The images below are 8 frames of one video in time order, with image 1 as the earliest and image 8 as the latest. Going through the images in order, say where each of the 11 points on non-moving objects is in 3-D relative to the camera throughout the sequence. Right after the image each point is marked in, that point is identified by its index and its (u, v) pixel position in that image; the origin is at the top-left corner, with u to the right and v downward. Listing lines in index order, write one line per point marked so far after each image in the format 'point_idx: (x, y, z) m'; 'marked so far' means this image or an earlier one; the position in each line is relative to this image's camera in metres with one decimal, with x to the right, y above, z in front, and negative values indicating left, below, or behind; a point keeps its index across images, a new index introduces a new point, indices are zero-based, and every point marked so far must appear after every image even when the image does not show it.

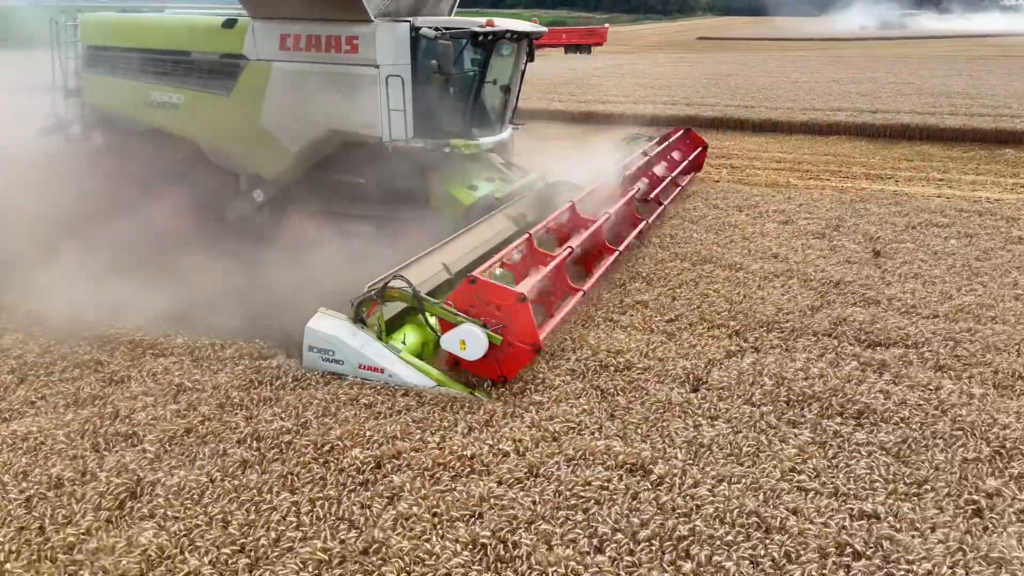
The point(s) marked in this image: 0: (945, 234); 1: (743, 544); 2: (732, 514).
0: (+3.7, +0.5, +6.8) m
1: (+0.8, -0.9, +2.8) m
2: (+0.8, -0.8, +3.0) m
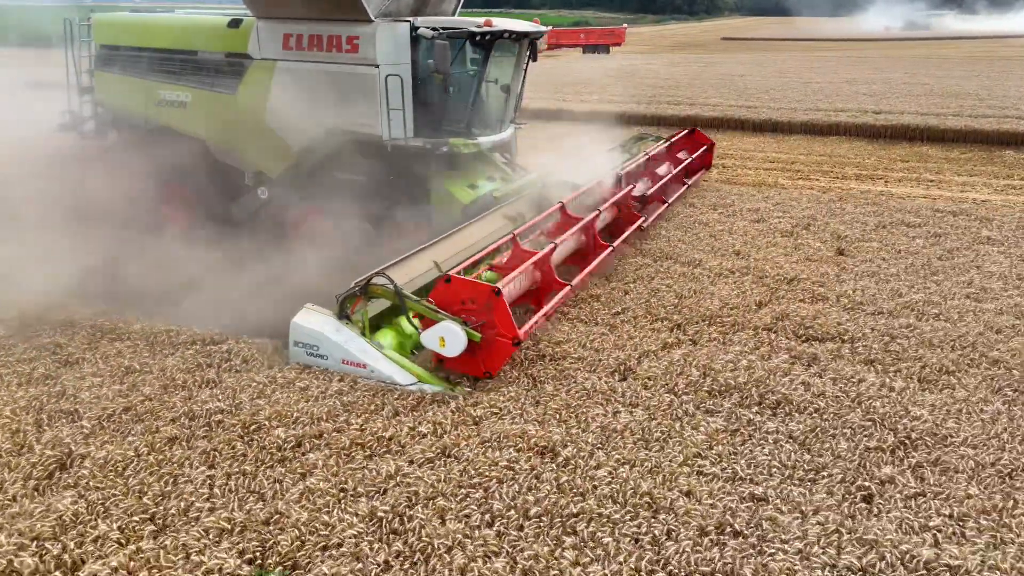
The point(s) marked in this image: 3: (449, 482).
0: (+3.4, +0.5, +6.9) m
1: (+0.4, -0.9, +3.0) m
2: (+0.4, -0.8, +3.1) m
3: (-0.3, -0.8, +3.2) m
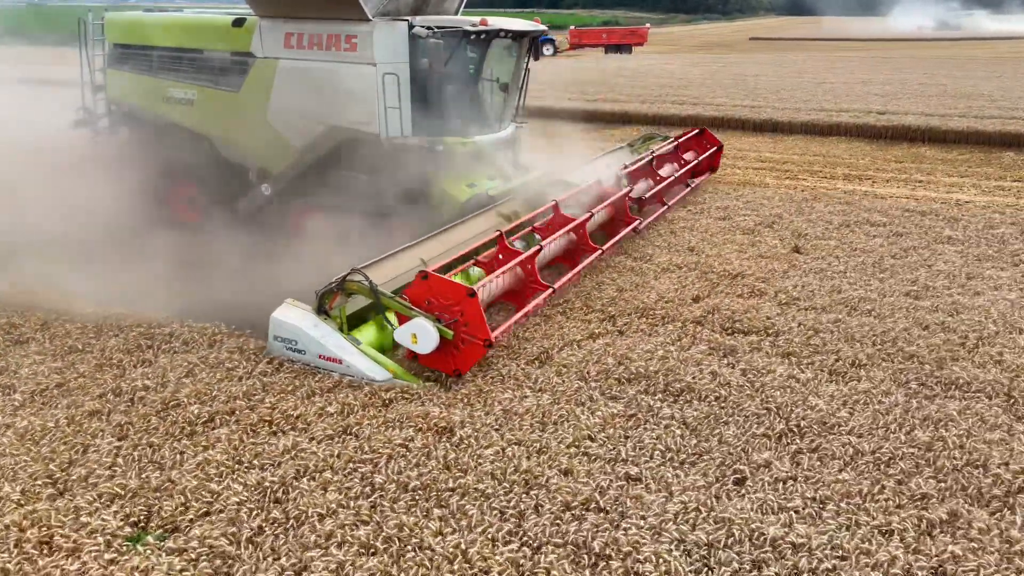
0: (+3.1, +0.5, +6.9) m
1: (0.0, -0.8, +3.1) m
2: (0.0, -0.8, +3.3) m
3: (-0.7, -0.7, +3.4) m
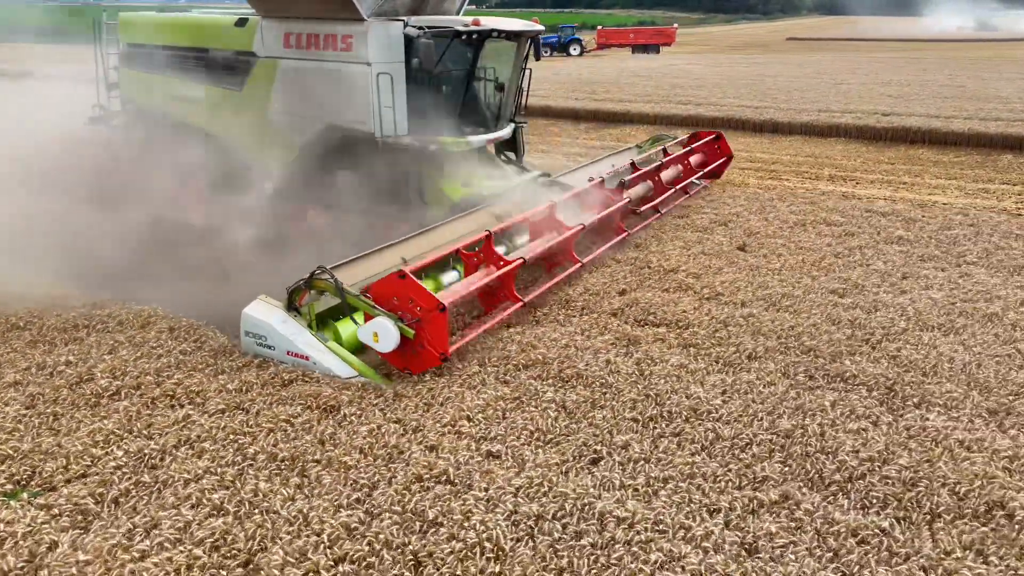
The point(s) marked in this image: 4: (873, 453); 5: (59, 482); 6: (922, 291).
0: (+2.7, +0.5, +6.9) m
1: (-0.6, -0.7, +3.3) m
2: (-0.6, -0.7, +3.5) m
3: (-1.3, -0.6, +3.6) m
4: (+1.5, -0.7, +3.5) m
5: (-1.8, -0.8, +3.2) m
6: (+2.8, 0.0, +5.5) m
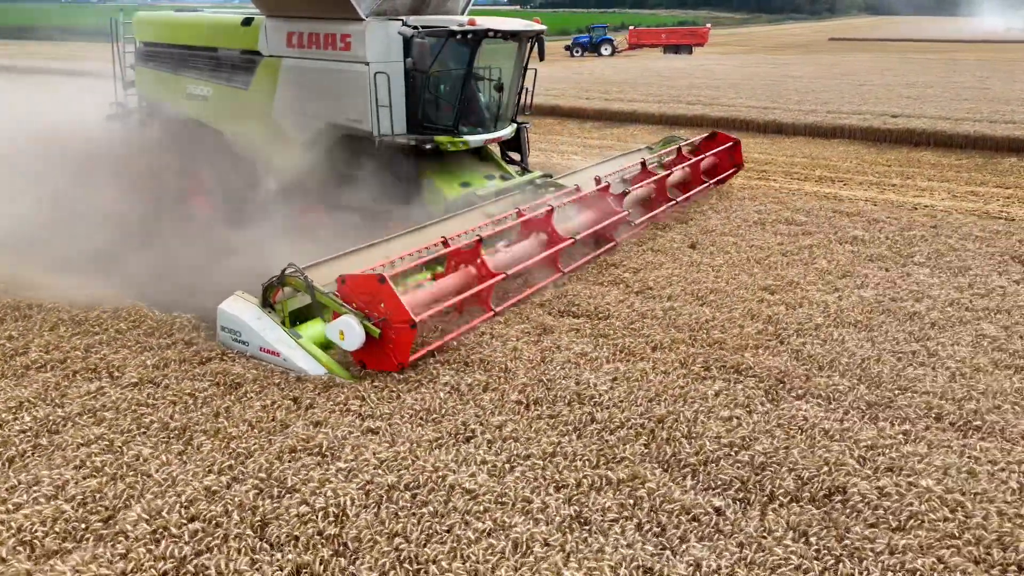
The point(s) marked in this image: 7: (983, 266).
0: (+2.4, +0.5, +7.0) m
1: (-1.2, -0.7, +3.6) m
2: (-1.2, -0.6, +3.7) m
3: (-1.8, -0.5, +3.9) m
4: (+1.0, -0.7, +3.6) m
5: (-2.3, -0.7, +3.4) m
6: (+2.4, 0.0, +5.6) m
7: (+3.6, +0.2, +6.1) m
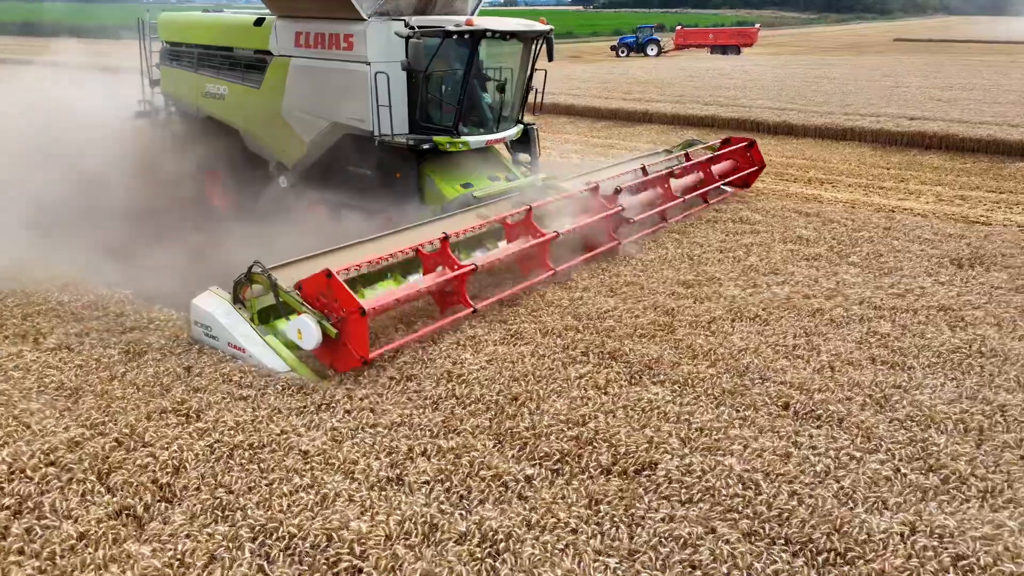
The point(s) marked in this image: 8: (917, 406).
0: (+1.9, +0.5, +7.1) m
1: (-1.9, -0.5, +3.9) m
2: (-1.8, -0.5, +4.1) m
3: (-2.5, -0.4, +4.3) m
4: (+0.3, -0.6, +3.8) m
5: (-3.0, -0.5, +3.9) m
6: (+1.8, 0.0, +5.7) m
7: (+3.1, +0.2, +6.1) m
8: (+2.0, -0.6, +4.0) m
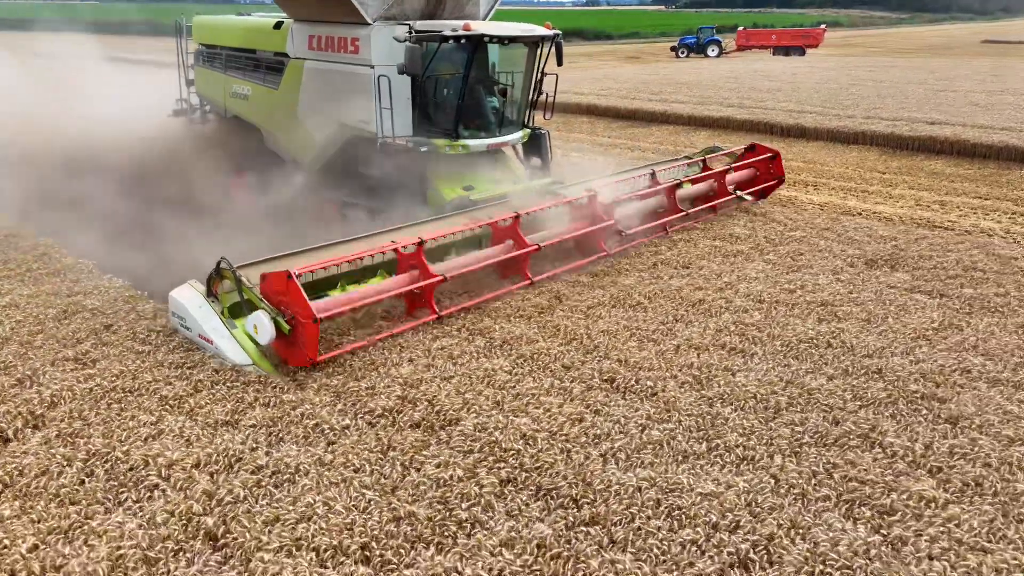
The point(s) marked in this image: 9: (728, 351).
0: (+1.4, +0.6, +7.4) m
1: (-2.7, -0.3, +4.6) m
2: (-2.6, -0.3, +4.7) m
3: (-3.3, -0.2, +5.0) m
4: (-0.5, -0.5, +4.3) m
5: (-3.8, -0.3, +4.7) m
6: (+1.2, +0.1, +6.0) m
7: (+2.5, +0.2, +6.3) m
8: (+1.2, -0.5, +4.3) m
9: (+1.3, -0.4, +4.7) m
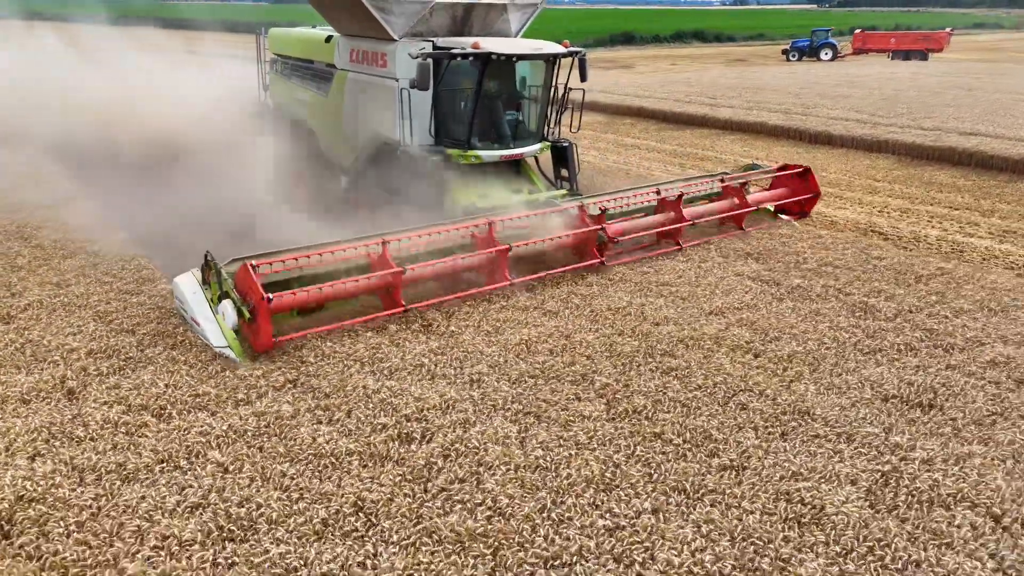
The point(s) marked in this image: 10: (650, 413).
0: (+0.9, +0.8, +8.4) m
1: (-3.7, +0.1, +6.3) m
2: (-3.6, +0.1, +6.4) m
3: (-4.2, +0.3, +6.8) m
4: (-1.7, -0.2, +5.6) m
5: (-4.8, +0.2, +6.6) m
6: (+0.4, +0.3, +7.0) m
7: (+1.7, +0.3, +7.1) m
8: (0.0, -0.3, +5.4) m
9: (+0.2, -0.2, +5.8) m
10: (+0.8, -0.7, +4.4) m
